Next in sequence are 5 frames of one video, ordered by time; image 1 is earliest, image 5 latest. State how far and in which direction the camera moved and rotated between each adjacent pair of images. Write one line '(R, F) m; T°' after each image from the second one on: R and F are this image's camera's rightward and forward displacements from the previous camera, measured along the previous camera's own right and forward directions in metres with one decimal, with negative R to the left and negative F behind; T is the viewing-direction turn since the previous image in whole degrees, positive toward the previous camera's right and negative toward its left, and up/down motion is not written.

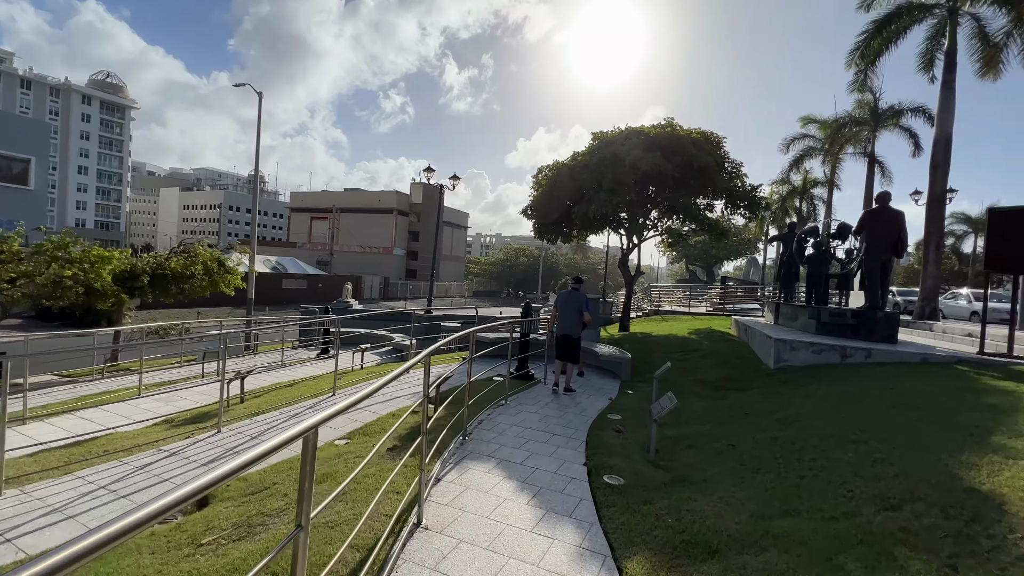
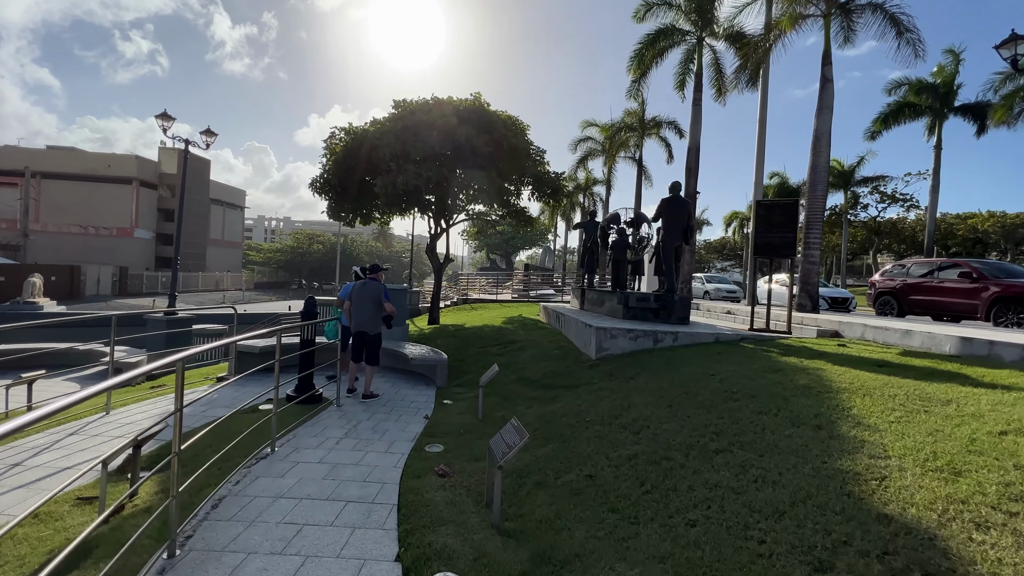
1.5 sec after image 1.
(+0.3, +1.8) m; +24°
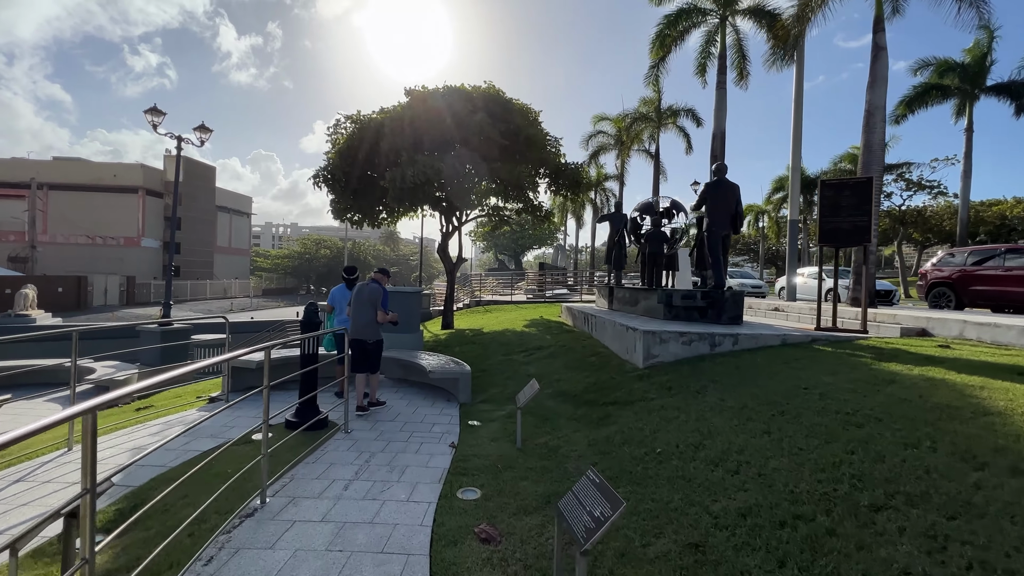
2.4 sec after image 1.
(-0.4, +1.1) m; -1°
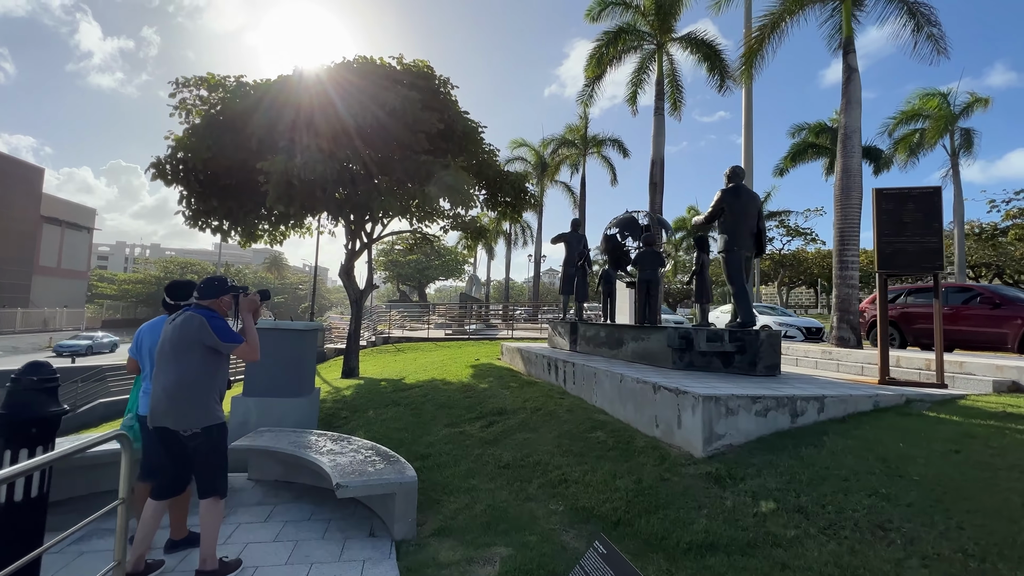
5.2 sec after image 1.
(-0.7, +3.0) m; +13°
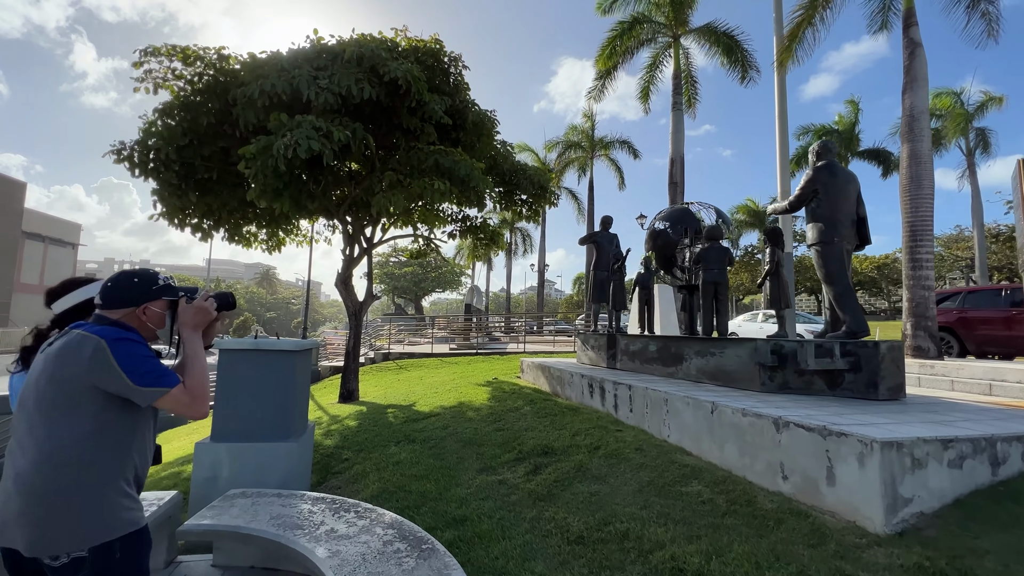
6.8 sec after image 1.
(-0.6, +1.4) m; +1°
